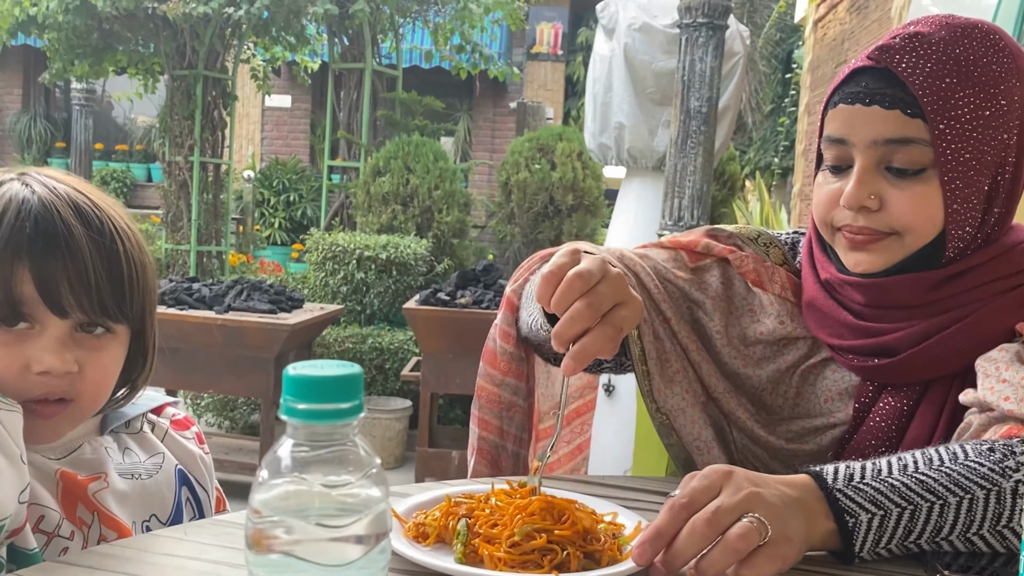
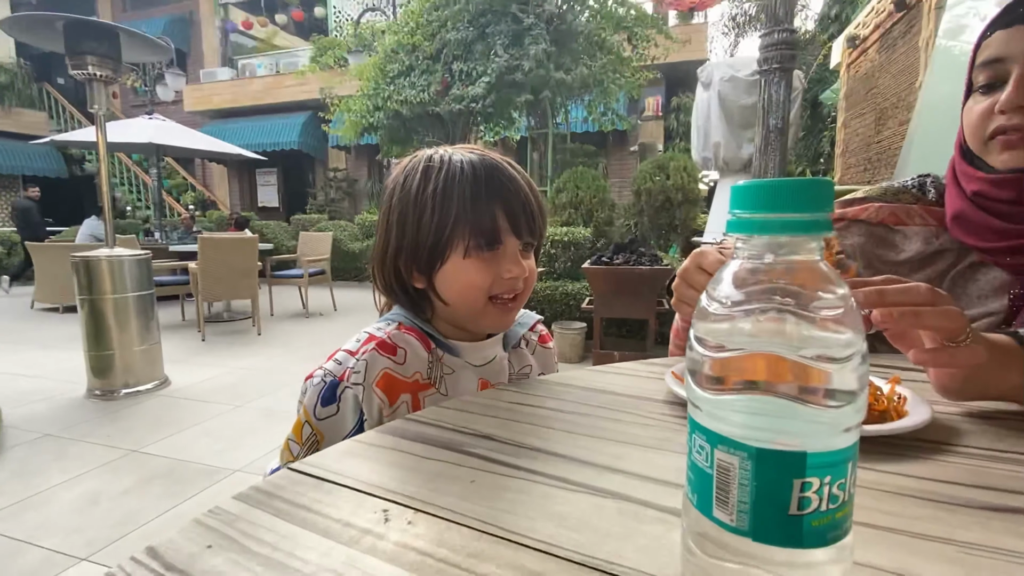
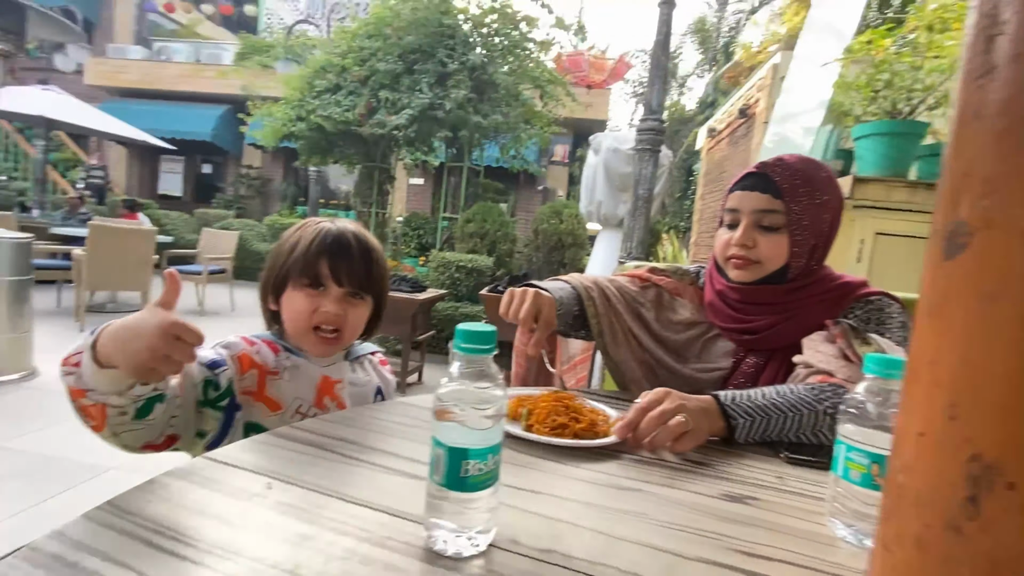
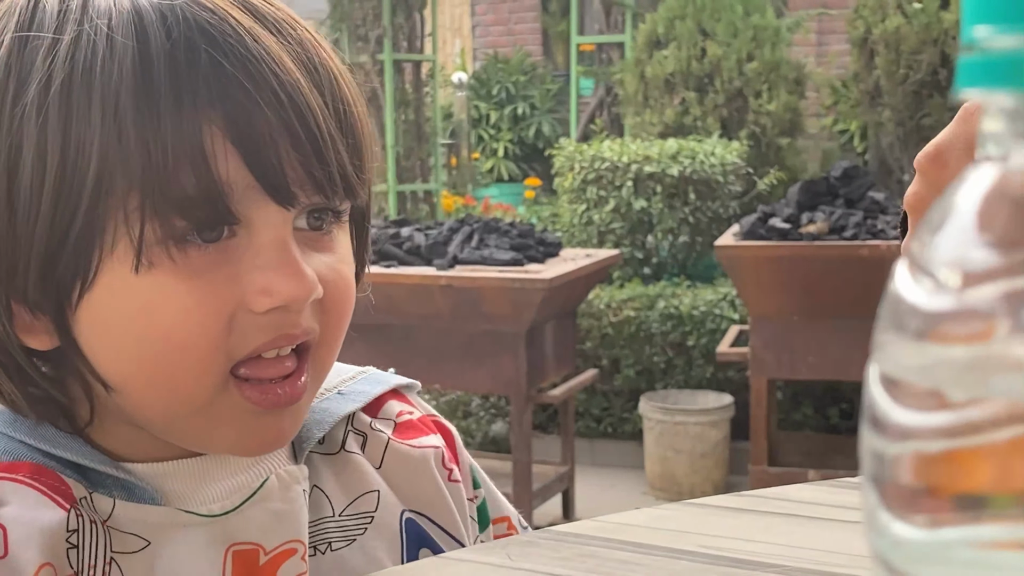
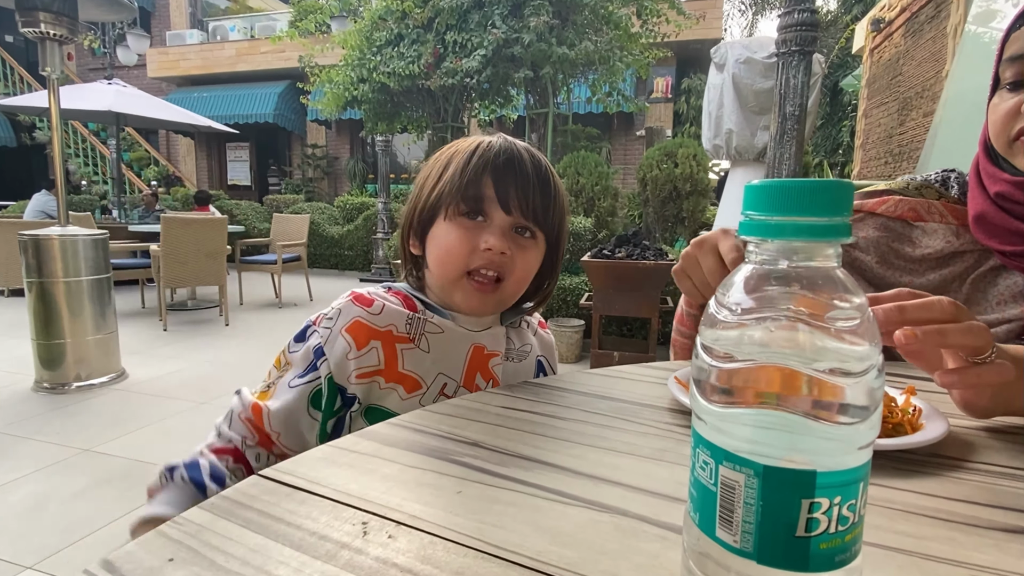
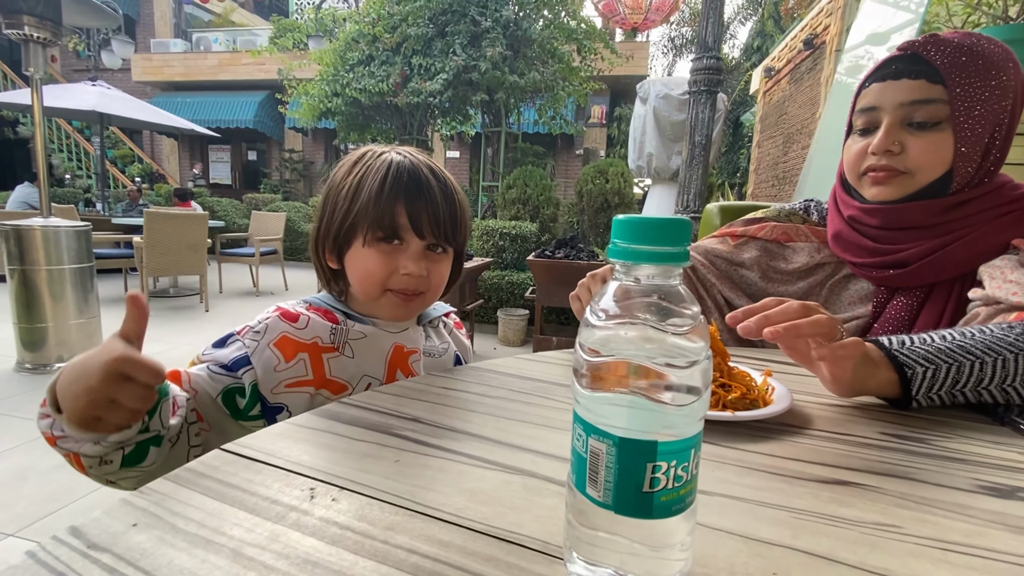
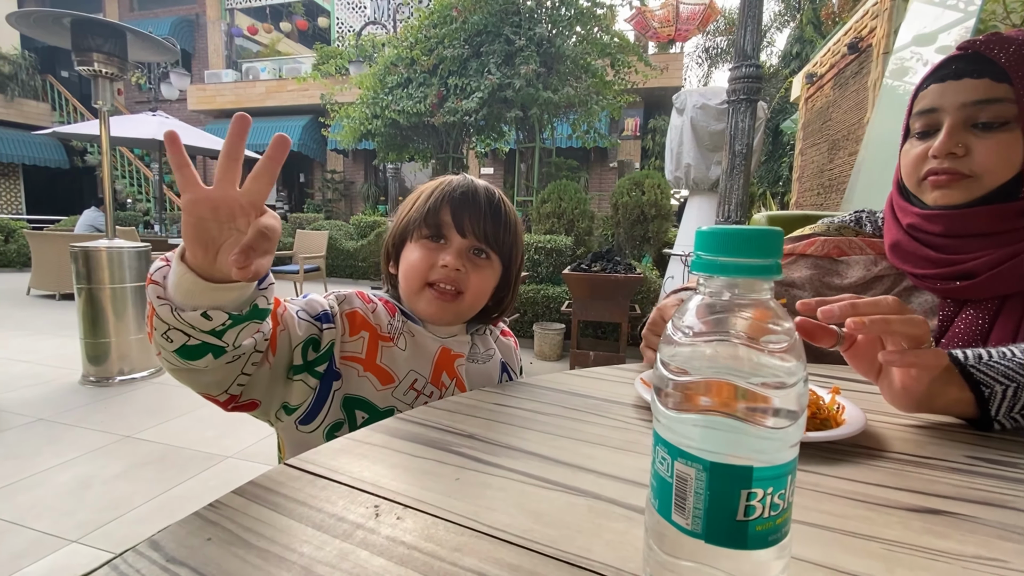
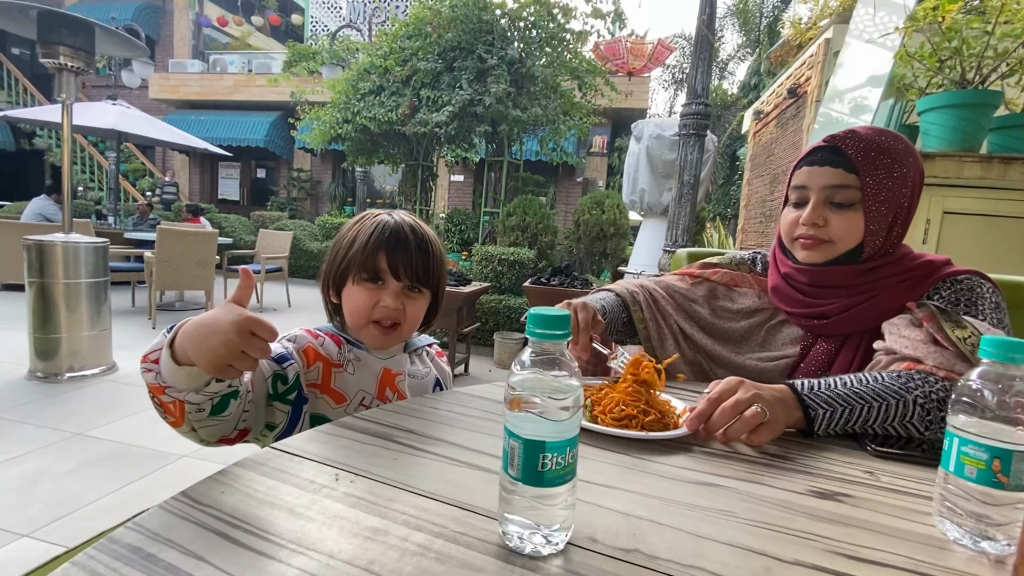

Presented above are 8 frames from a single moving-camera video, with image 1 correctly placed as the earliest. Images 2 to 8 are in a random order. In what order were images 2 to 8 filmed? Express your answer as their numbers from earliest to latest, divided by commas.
3, 8, 6, 7, 5, 2, 4
